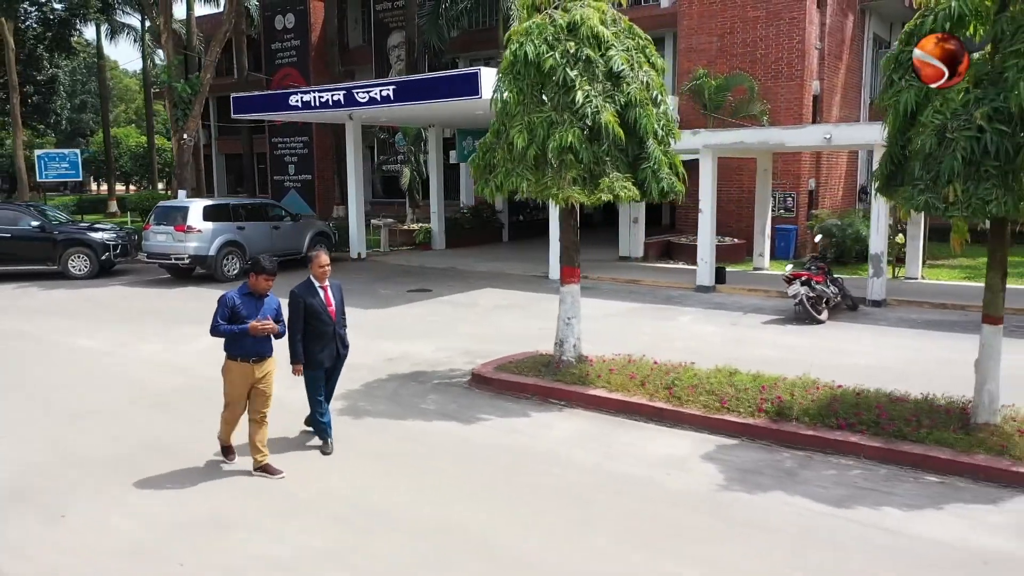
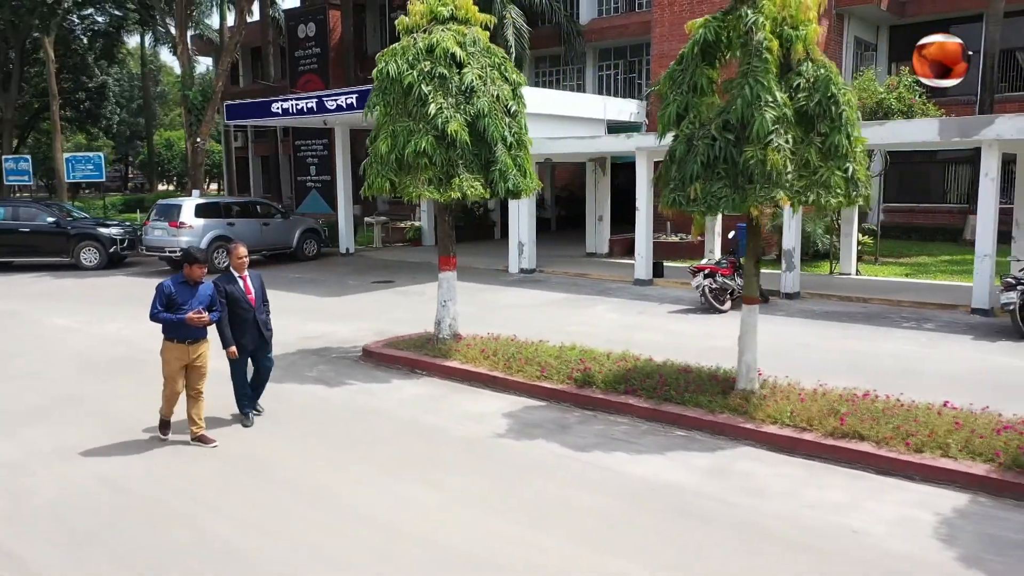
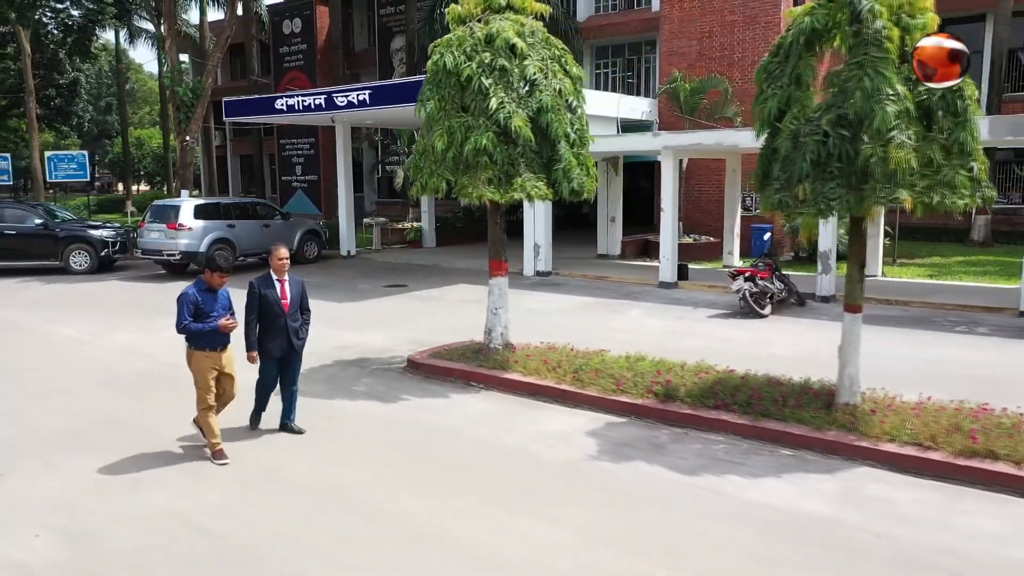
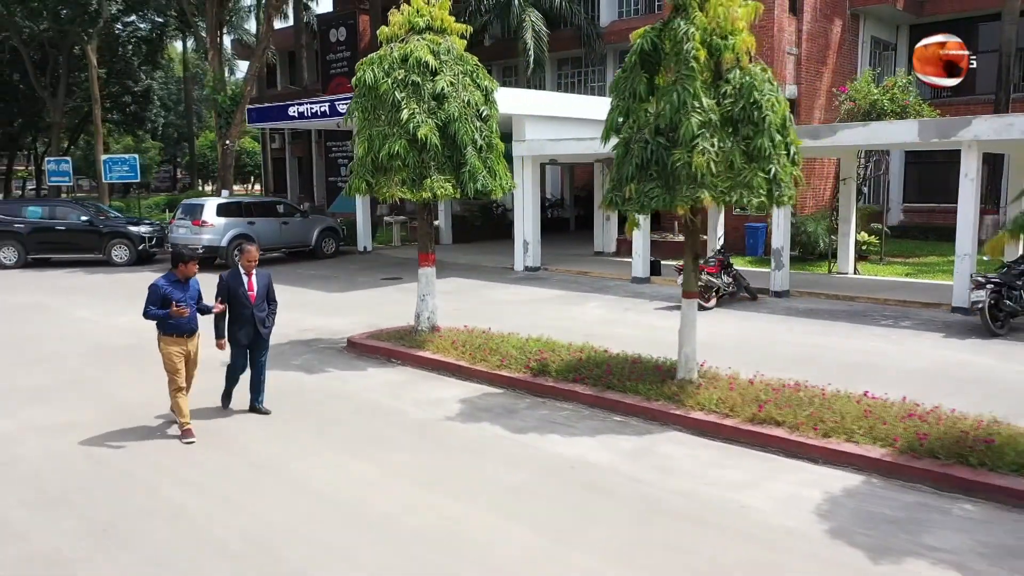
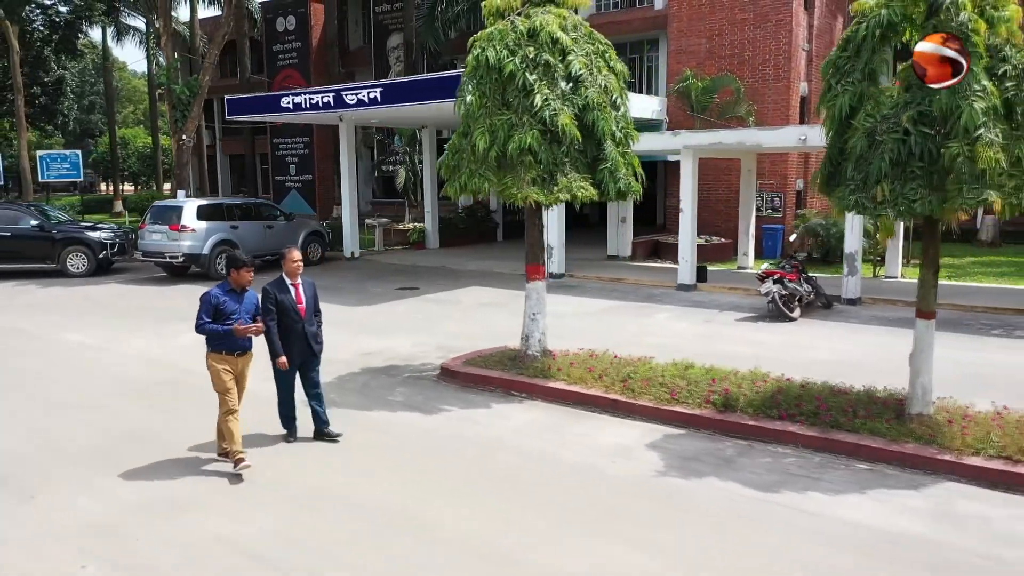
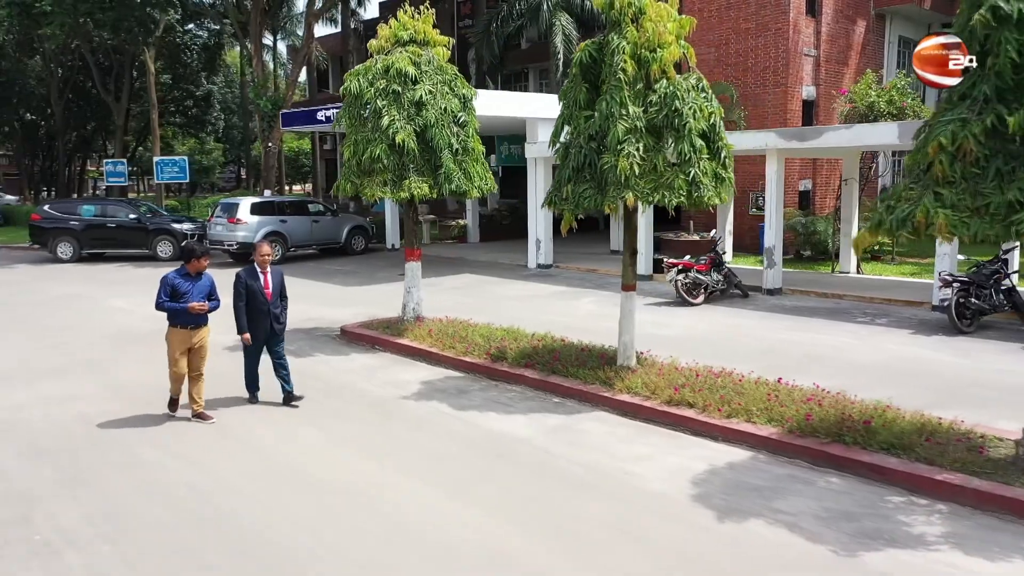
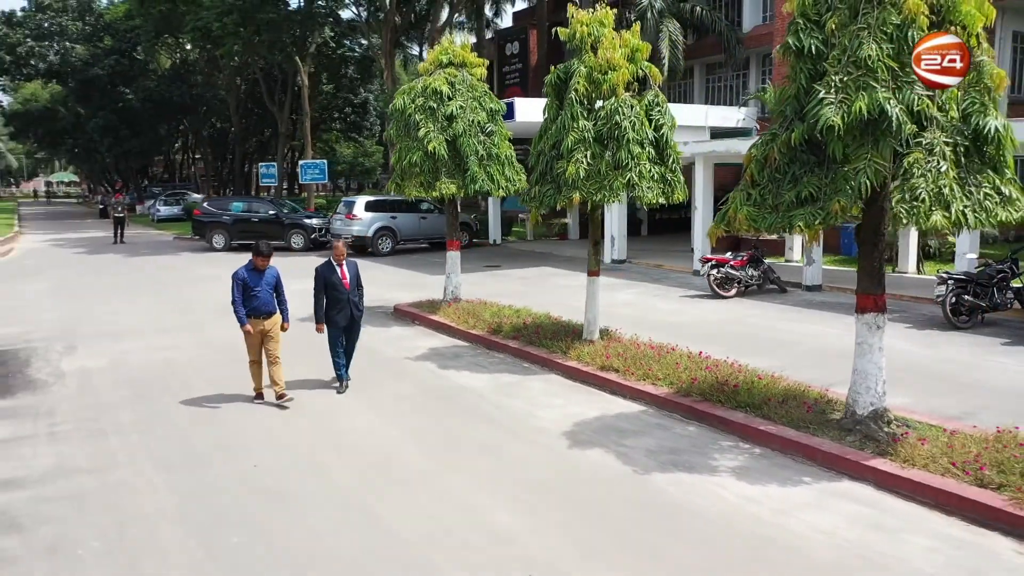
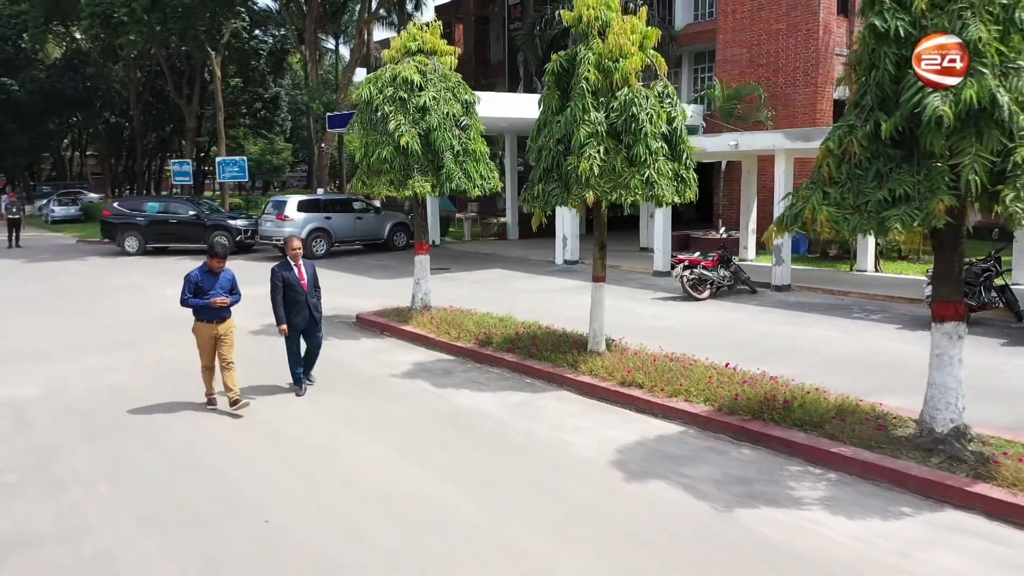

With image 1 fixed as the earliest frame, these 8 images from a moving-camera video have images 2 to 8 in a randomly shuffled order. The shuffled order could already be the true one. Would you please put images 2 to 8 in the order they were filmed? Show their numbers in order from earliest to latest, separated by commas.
5, 3, 2, 4, 6, 8, 7
